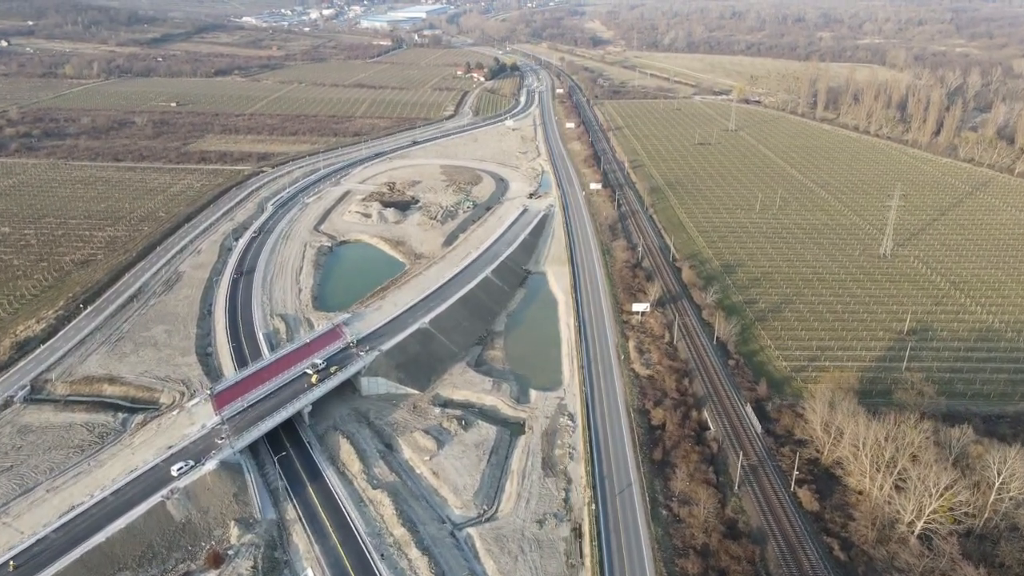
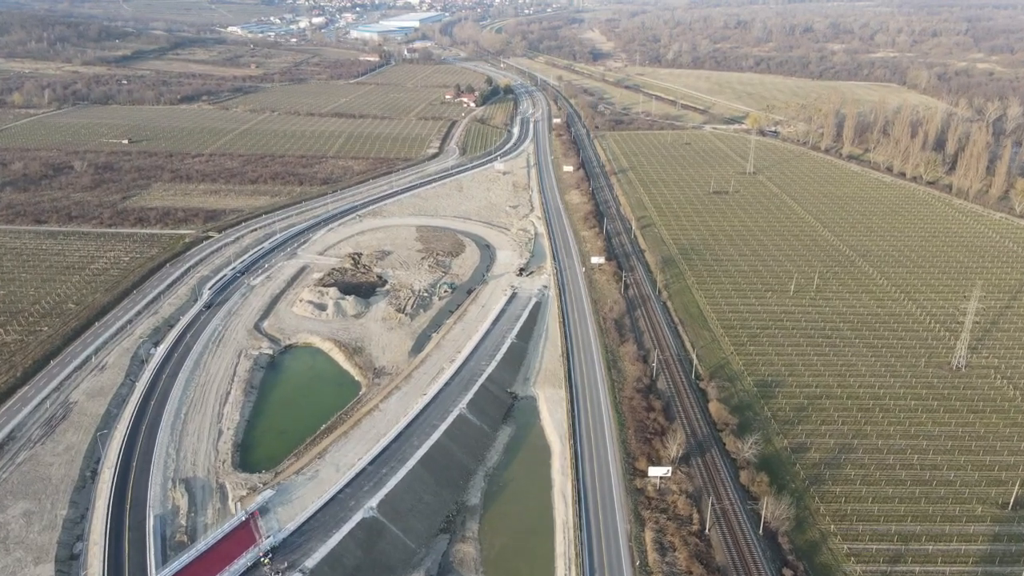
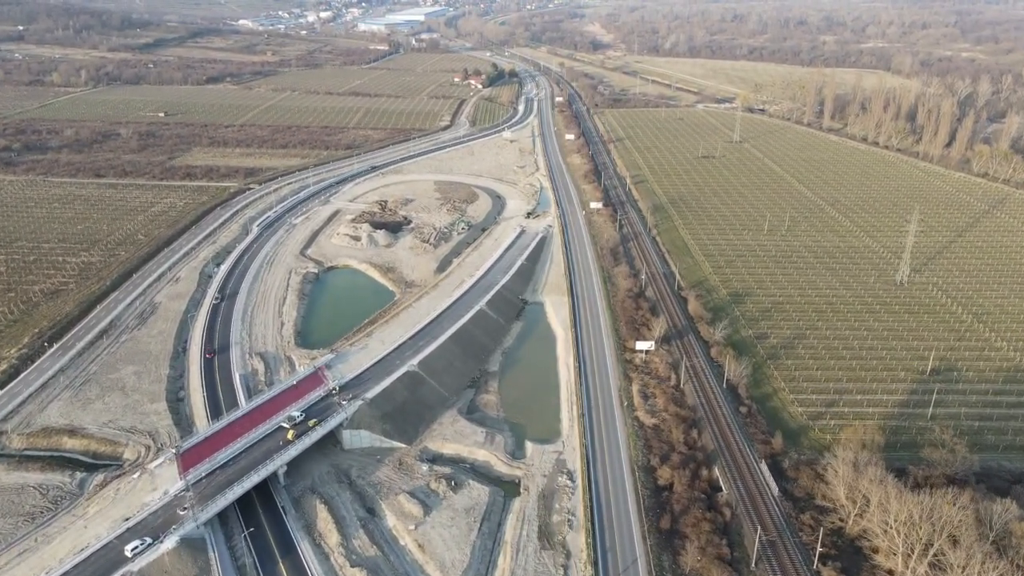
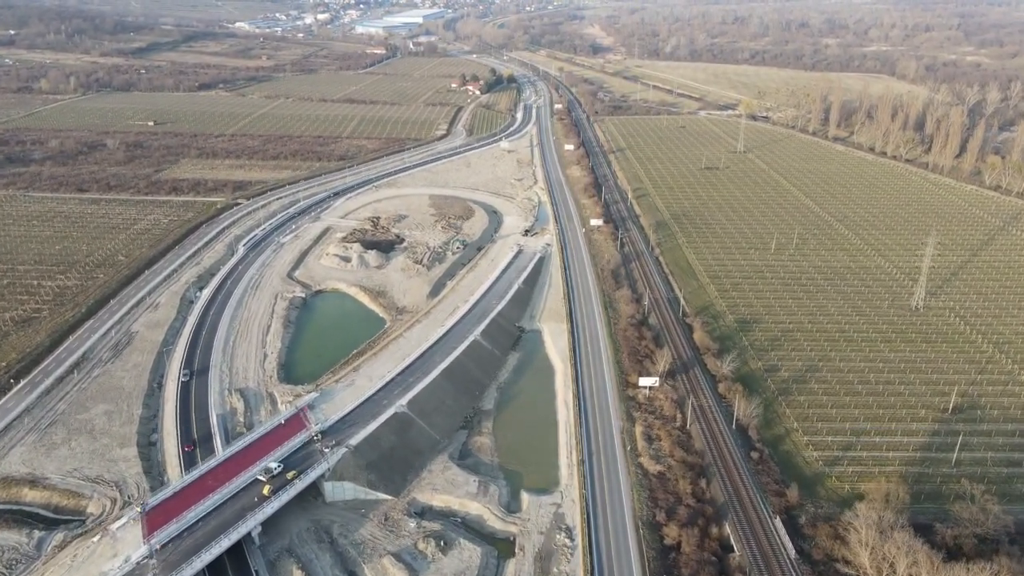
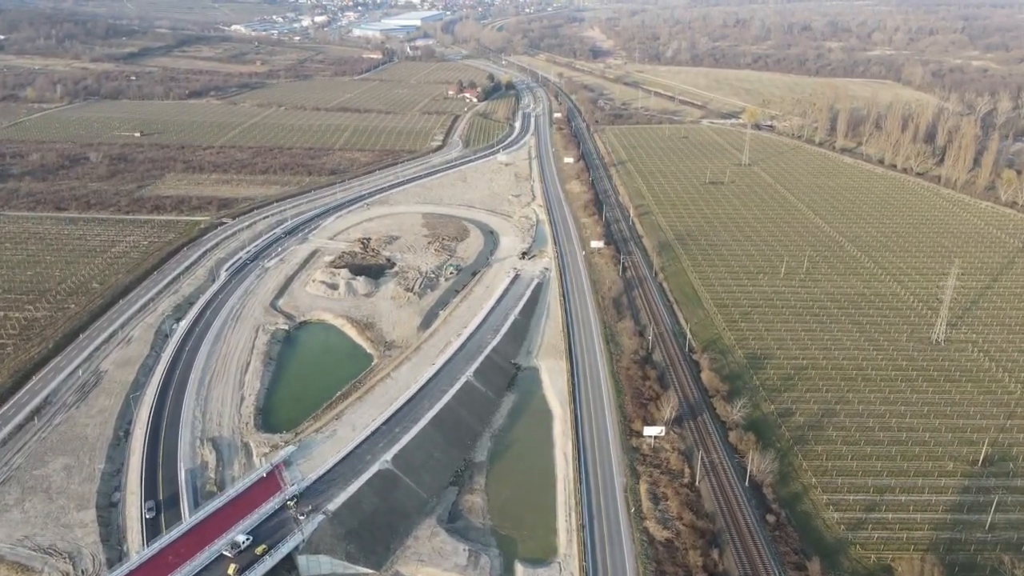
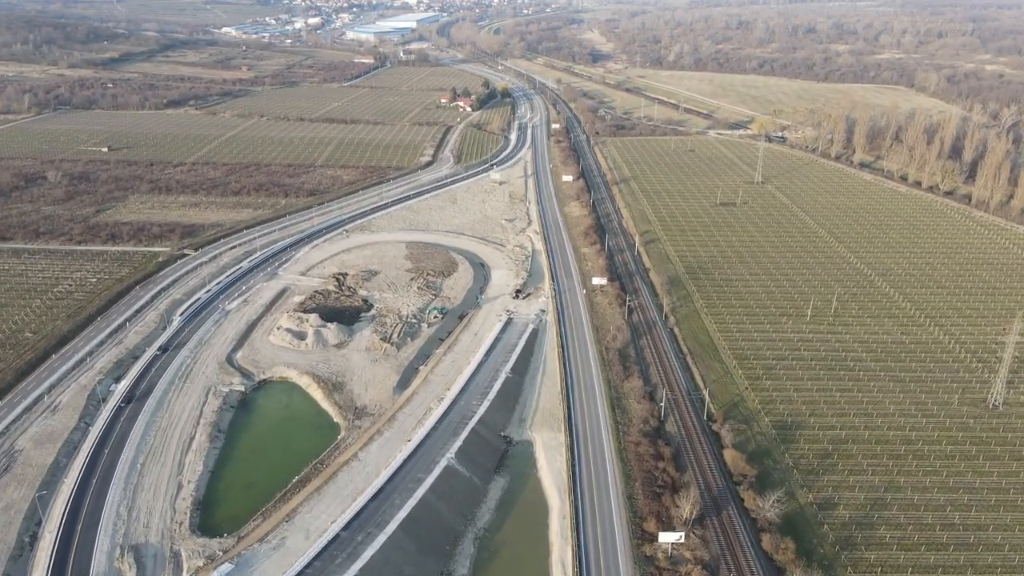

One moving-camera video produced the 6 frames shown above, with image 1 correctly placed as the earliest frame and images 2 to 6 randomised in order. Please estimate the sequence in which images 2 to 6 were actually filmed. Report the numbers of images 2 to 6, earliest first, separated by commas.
3, 4, 5, 2, 6
